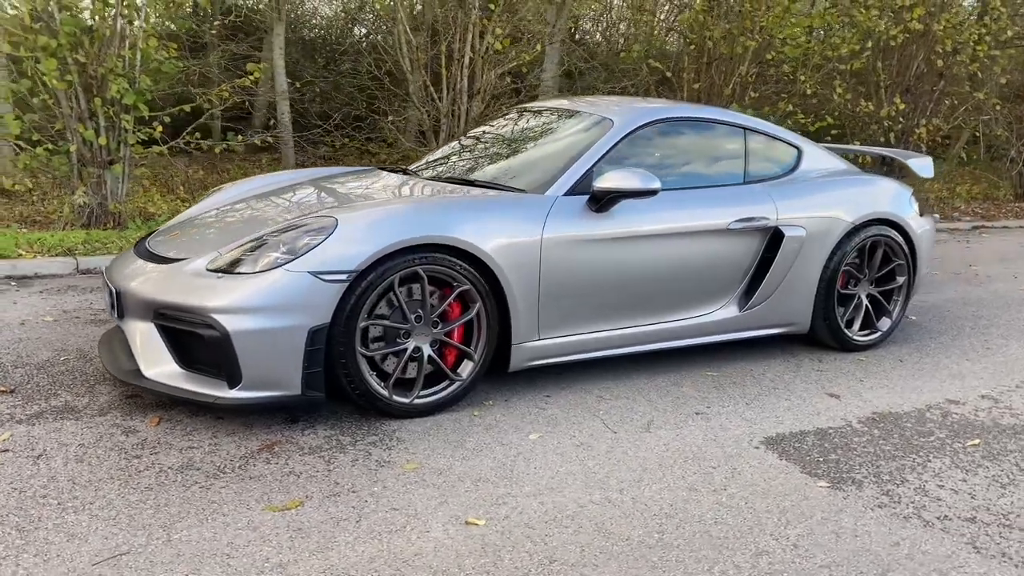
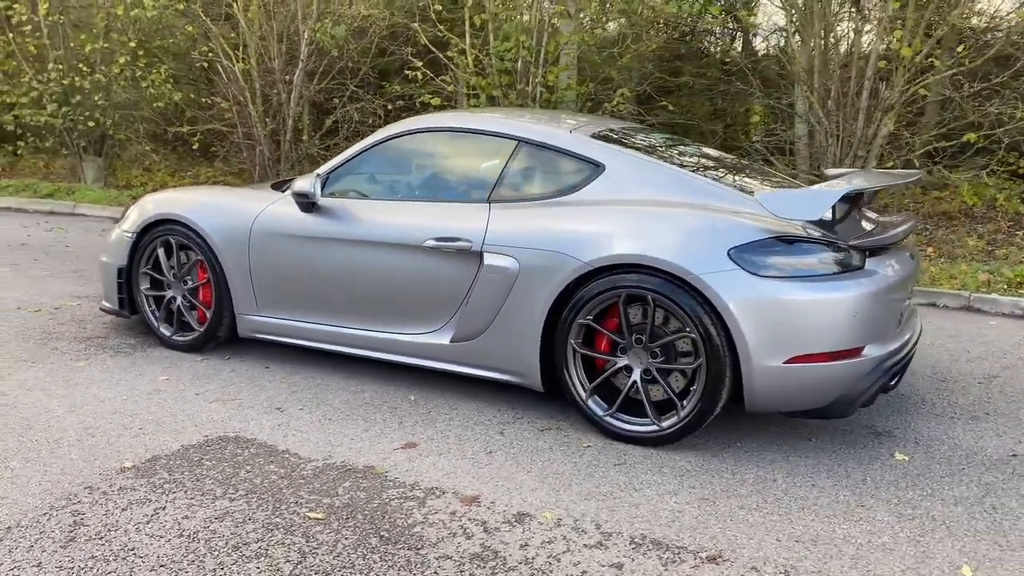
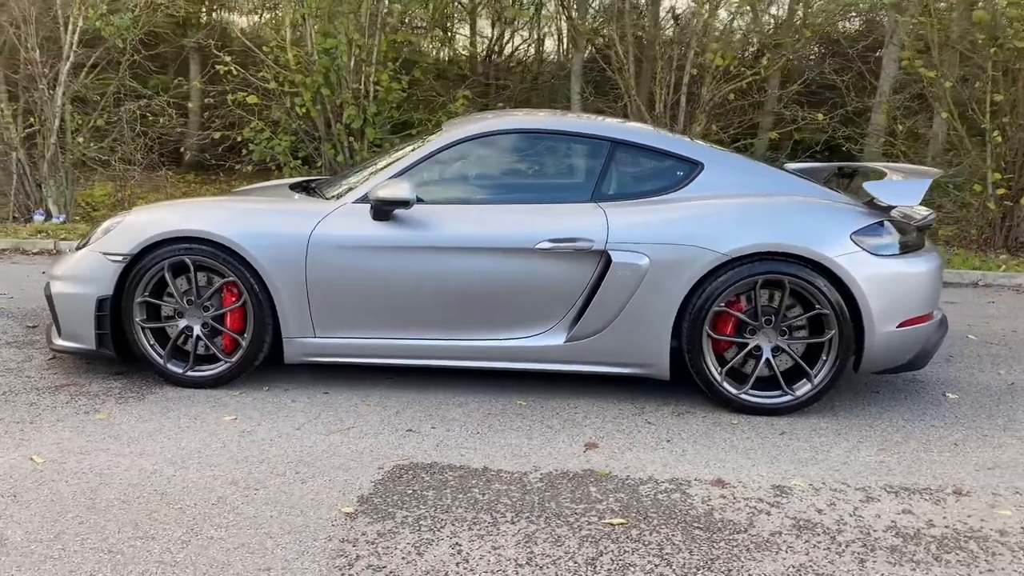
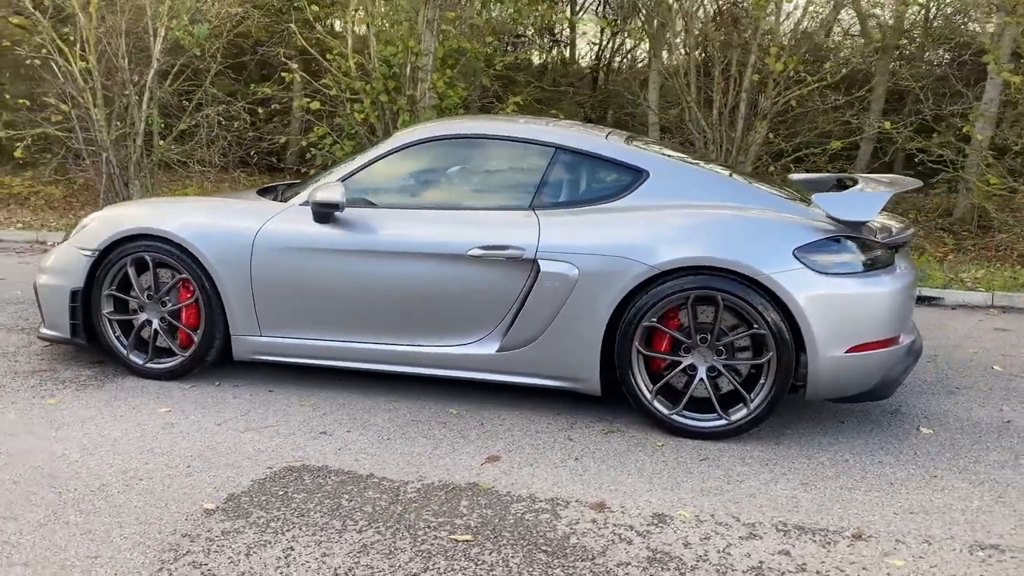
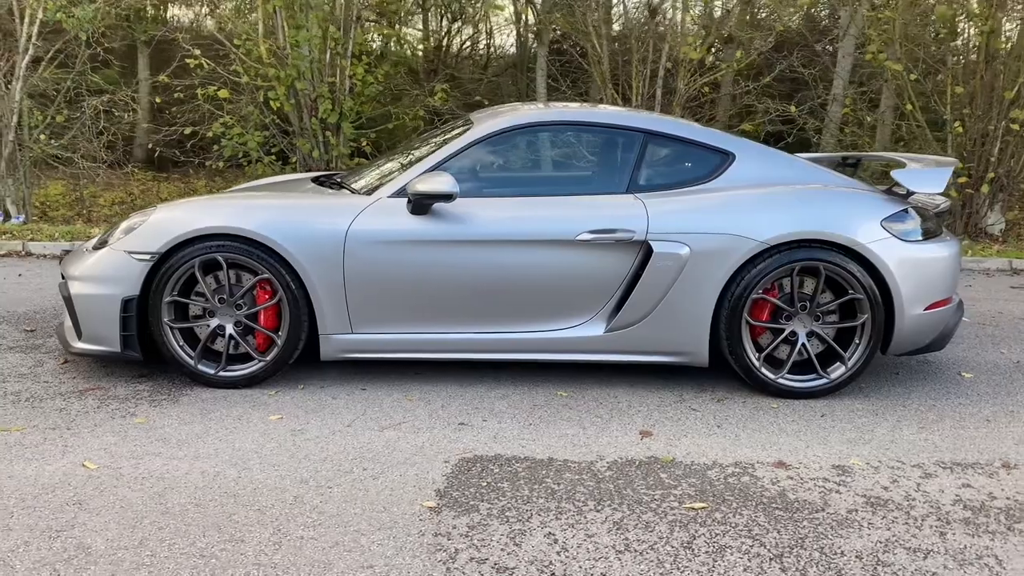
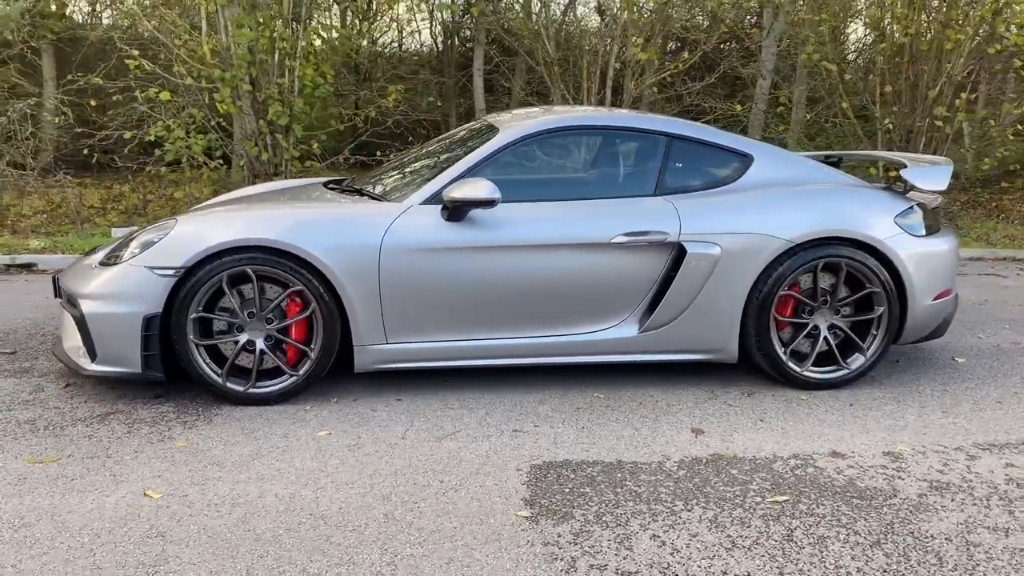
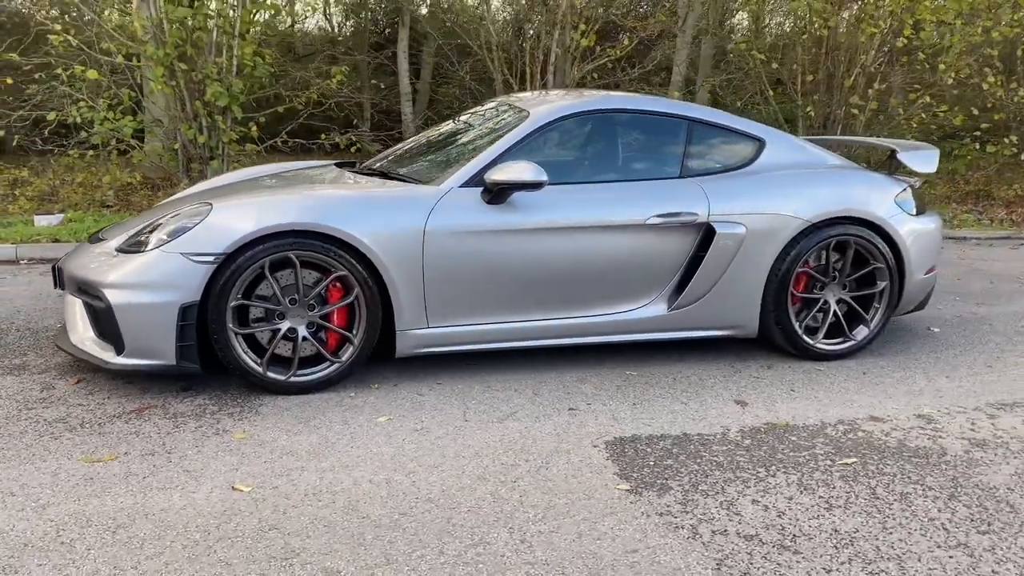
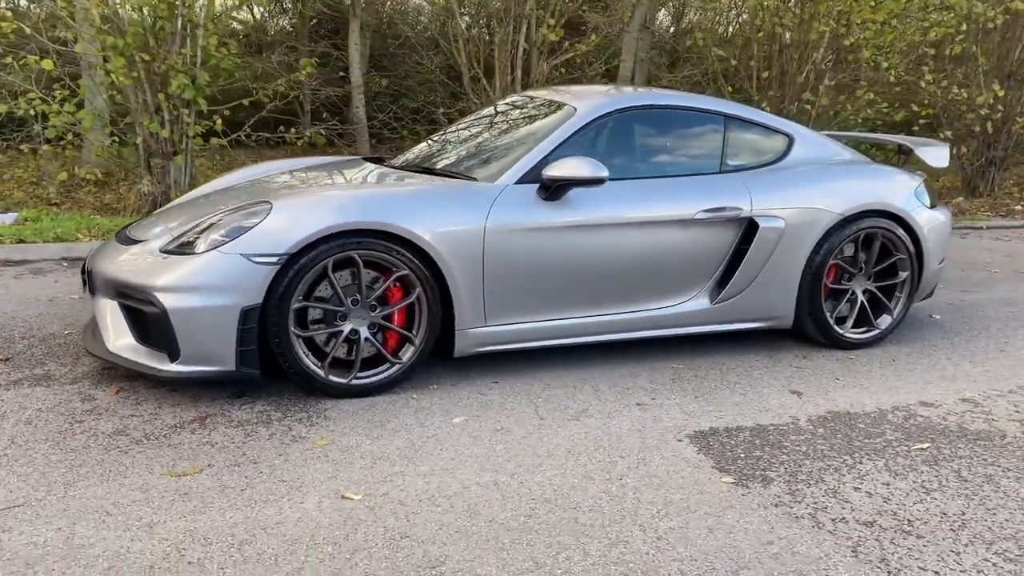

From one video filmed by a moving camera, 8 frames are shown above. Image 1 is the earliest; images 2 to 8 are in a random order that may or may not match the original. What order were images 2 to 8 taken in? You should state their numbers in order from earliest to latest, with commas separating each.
8, 7, 6, 5, 3, 4, 2
